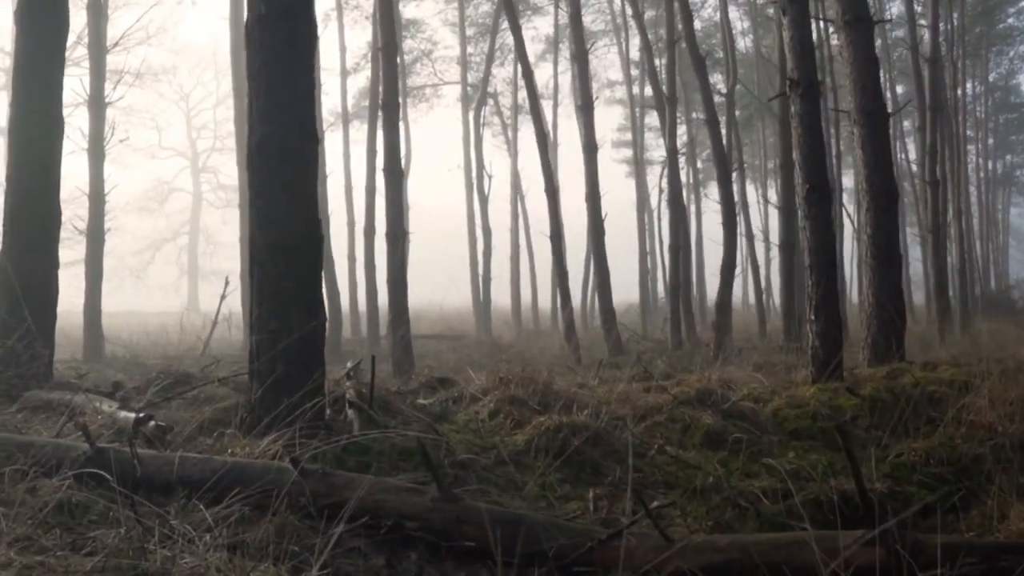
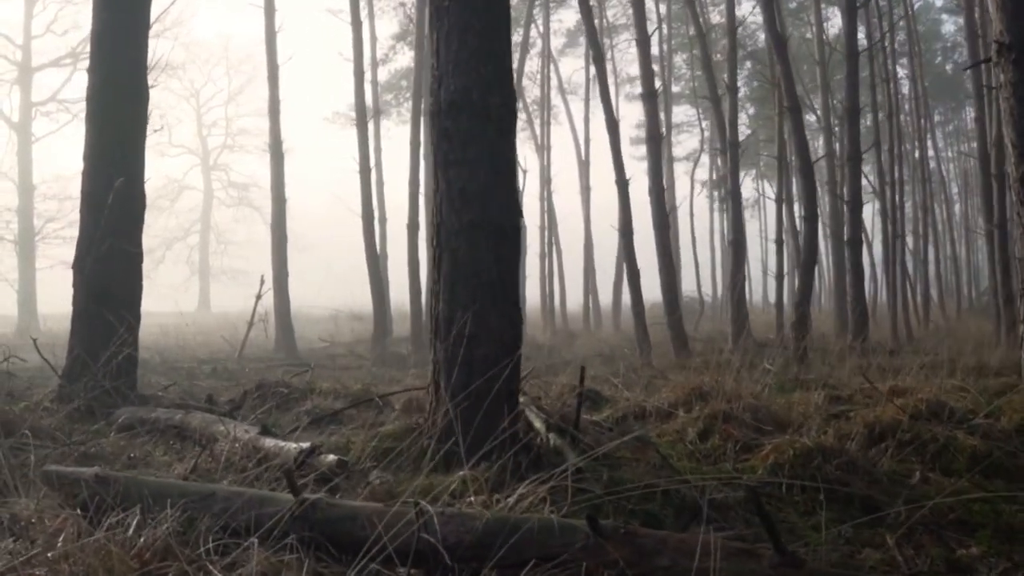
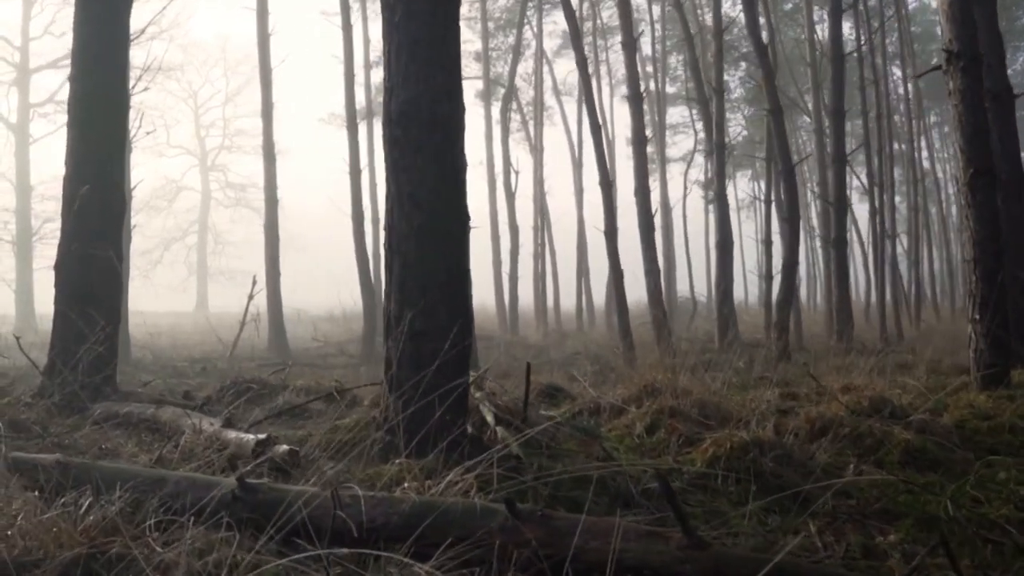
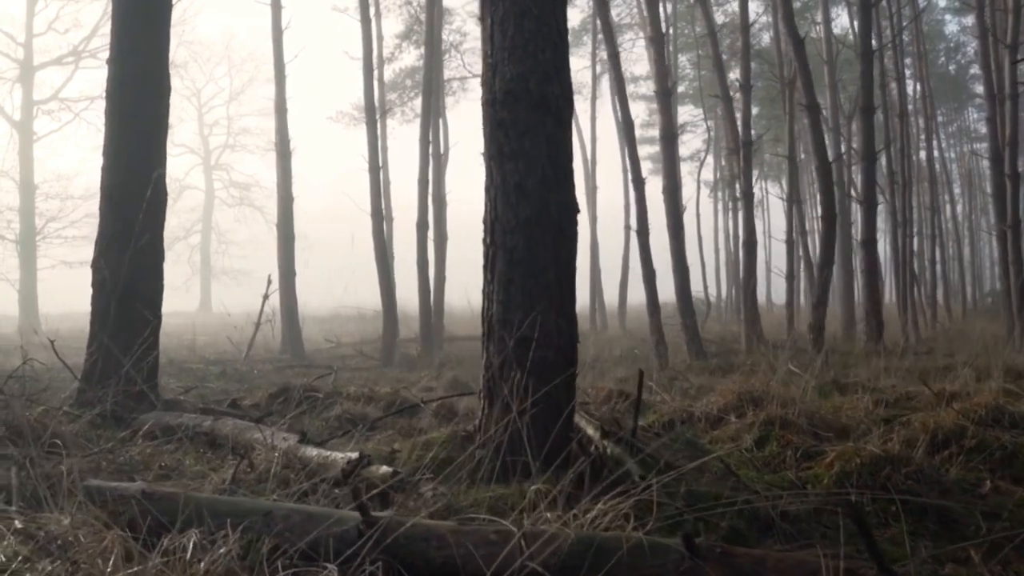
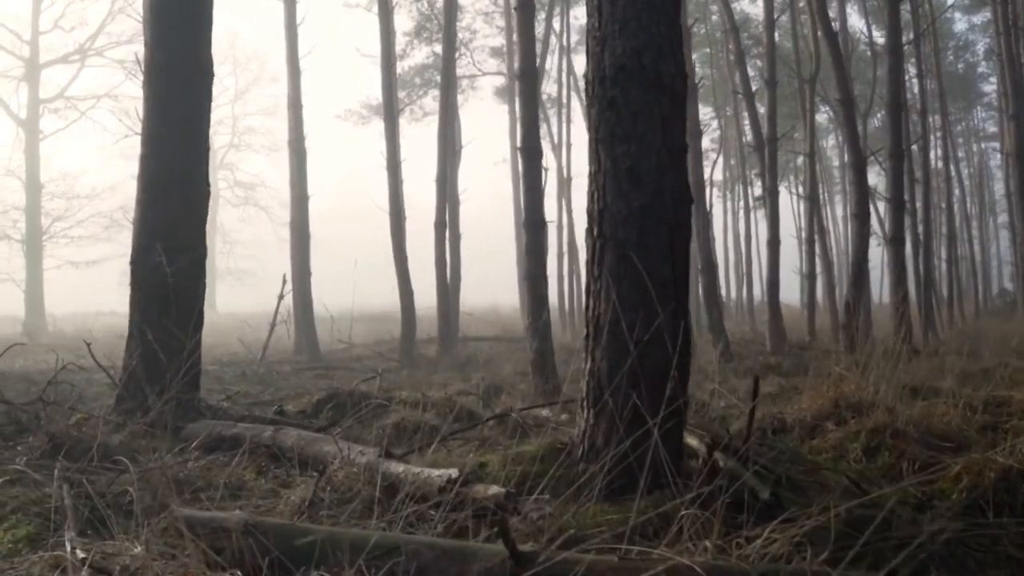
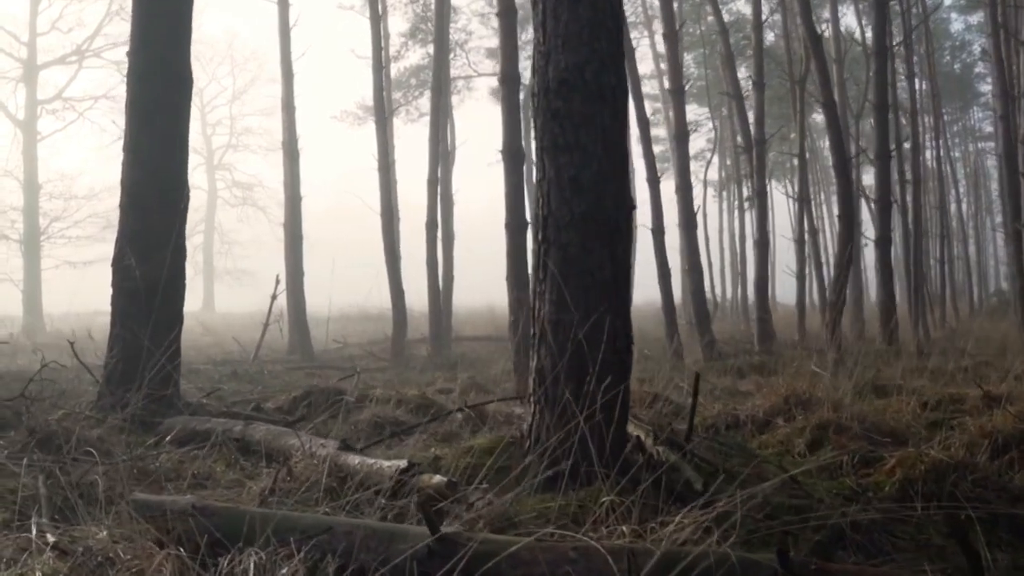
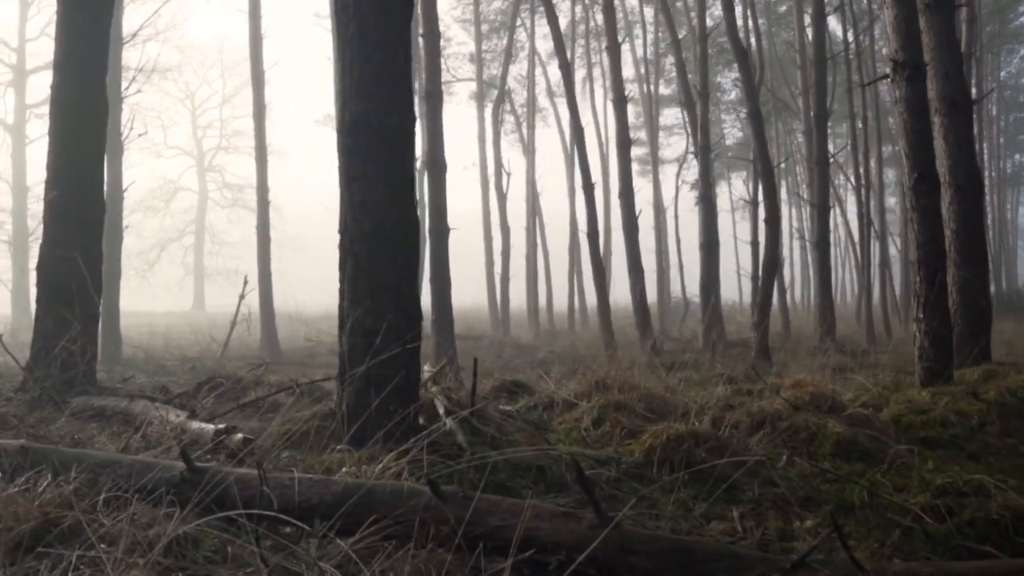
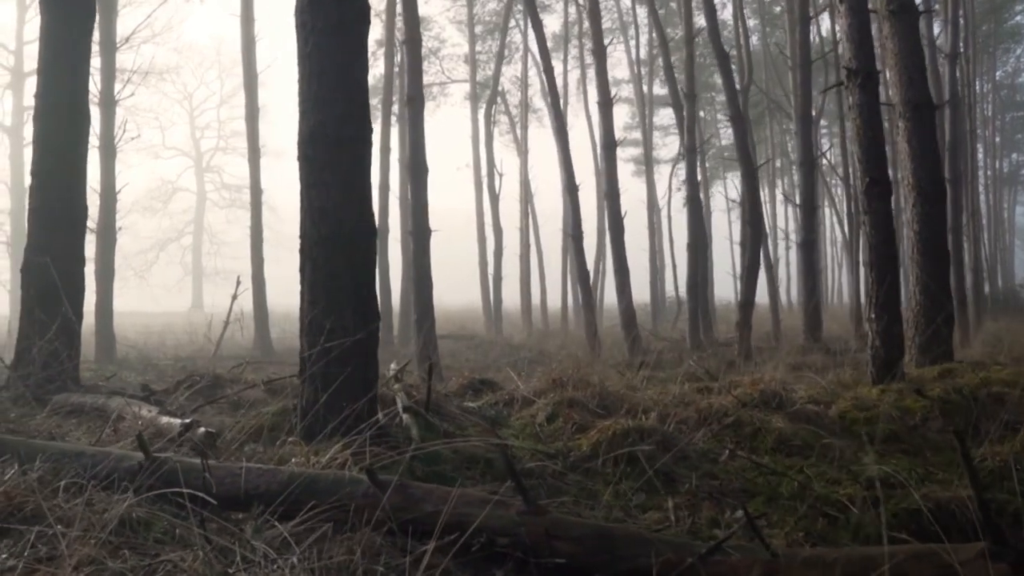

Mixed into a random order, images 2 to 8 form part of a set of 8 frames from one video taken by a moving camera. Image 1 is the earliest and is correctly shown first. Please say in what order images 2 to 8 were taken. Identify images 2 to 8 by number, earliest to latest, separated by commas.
8, 7, 3, 2, 4, 6, 5
